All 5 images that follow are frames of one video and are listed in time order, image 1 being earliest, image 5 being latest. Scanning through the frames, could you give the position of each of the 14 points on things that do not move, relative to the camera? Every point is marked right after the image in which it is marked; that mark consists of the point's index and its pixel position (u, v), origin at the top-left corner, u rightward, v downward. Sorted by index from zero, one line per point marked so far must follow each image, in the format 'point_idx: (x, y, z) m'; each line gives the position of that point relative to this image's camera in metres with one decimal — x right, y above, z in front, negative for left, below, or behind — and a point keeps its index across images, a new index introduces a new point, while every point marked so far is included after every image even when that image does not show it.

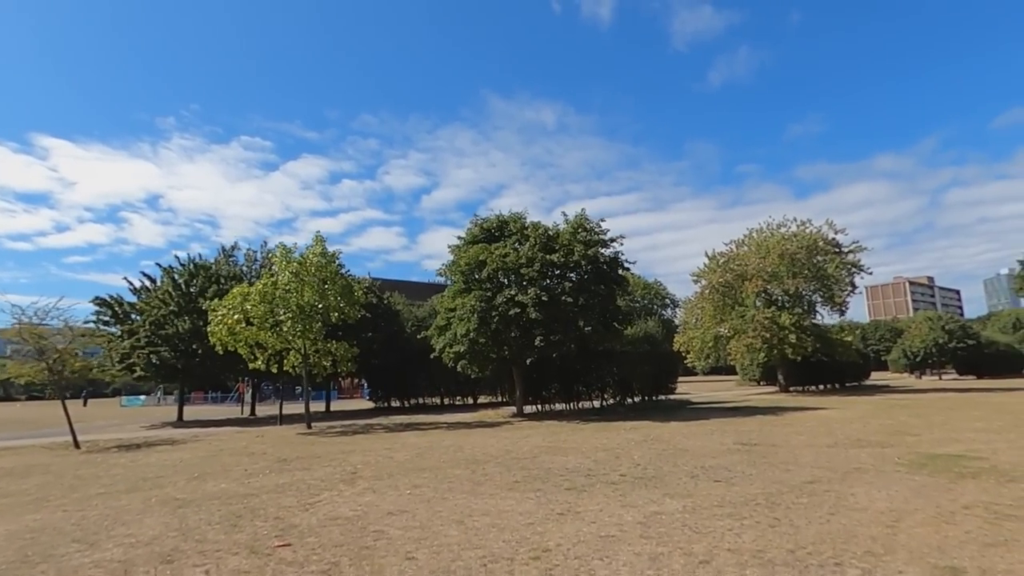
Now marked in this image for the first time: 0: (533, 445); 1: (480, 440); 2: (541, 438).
0: (+0.7, -5.4, +17.2) m
1: (-1.3, -5.9, +19.2) m
2: (+1.1, -5.8, +19.3) m
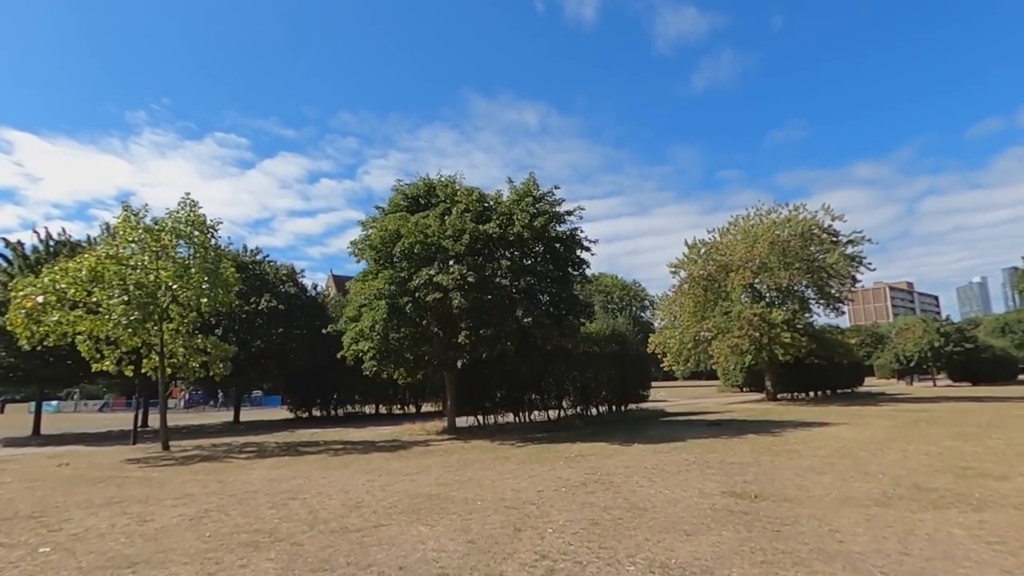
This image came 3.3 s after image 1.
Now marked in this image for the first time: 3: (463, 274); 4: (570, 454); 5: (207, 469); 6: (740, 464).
0: (-2.3, -4.5, +10.9) m
1: (-4.4, -4.9, +12.9) m
2: (-2.0, -4.9, +13.1) m
3: (-2.0, +0.6, +19.9) m
4: (+1.8, -5.1, +15.5) m
5: (-9.5, -5.6, +15.5) m
6: (+5.9, -4.6, +13.0) m
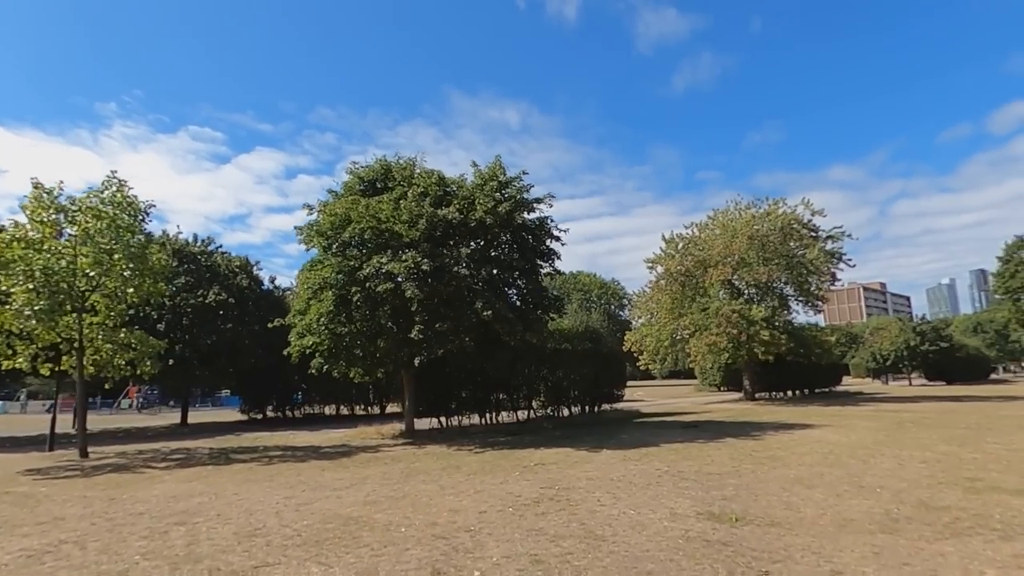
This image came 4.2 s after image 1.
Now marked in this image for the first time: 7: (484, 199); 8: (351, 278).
0: (-3.4, -4.1, +9.1) m
1: (-5.6, -4.5, +11.0) m
2: (-3.2, -4.5, +11.2) m
3: (-3.4, +0.9, +18.0) m
4: (+0.5, -4.8, +13.7) m
5: (-10.8, -5.2, +13.3) m
6: (+4.7, -4.3, +11.4) m
7: (-1.1, +3.6, +20.0) m
8: (-6.1, +0.4, +18.8) m
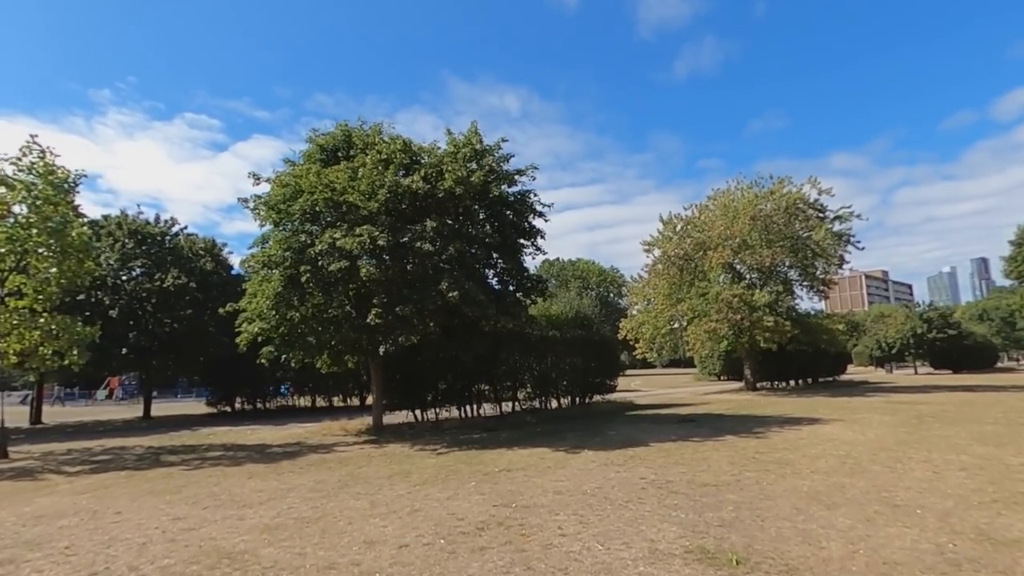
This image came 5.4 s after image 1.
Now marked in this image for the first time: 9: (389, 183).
0: (-4.4, -3.6, +7.0) m
1: (-6.5, -4.0, +8.9) m
2: (-4.1, -4.0, +9.1) m
3: (-4.3, +1.6, +15.8) m
4: (-0.4, -4.2, +11.7) m
5: (-11.7, -4.6, +11.3) m
6: (+3.8, -3.7, +9.3) m
7: (-2.0, +4.3, +17.7) m
8: (-7.0, +1.1, +16.6) m
9: (-4.1, +3.5, +16.8) m
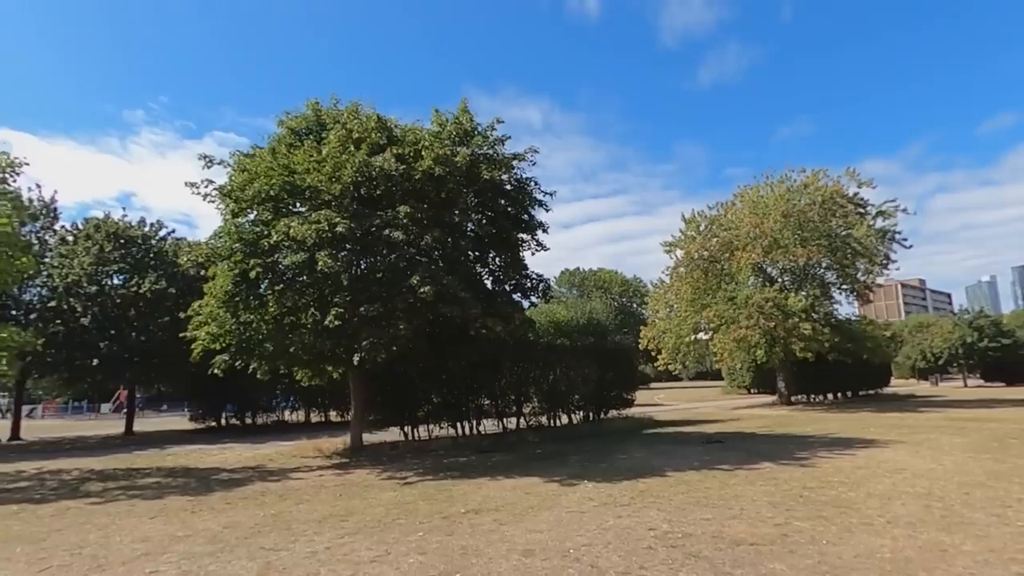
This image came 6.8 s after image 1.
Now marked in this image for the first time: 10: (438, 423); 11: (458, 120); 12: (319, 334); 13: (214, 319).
0: (-5.1, -3.3, +4.5) m
1: (-7.1, -3.8, +6.5) m
2: (-4.7, -3.7, +6.7) m
3: (-4.7, +1.7, +13.5) m
4: (-1.0, -4.0, +9.0) m
5: (-12.2, -4.4, +9.1) m
6: (+3.2, -3.4, +6.5) m
7: (-2.3, +4.4, +15.3) m
8: (-7.3, +1.1, +14.4) m
9: (-4.5, +3.6, +14.5) m
10: (-3.1, -5.4, +20.0) m
11: (-1.9, +5.7, +16.6) m
12: (-5.6, -1.3, +14.6) m
13: (-9.2, -1.0, +15.4) m
